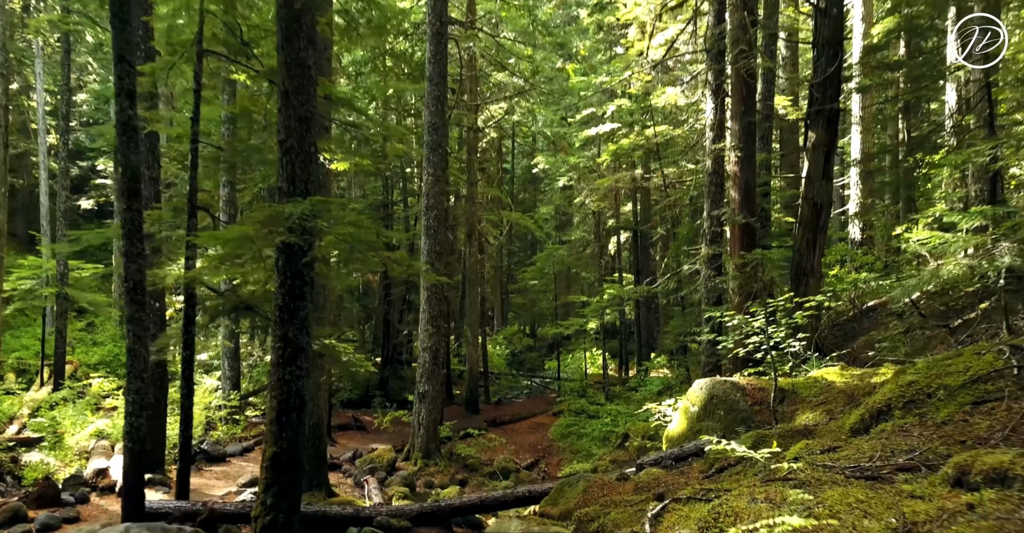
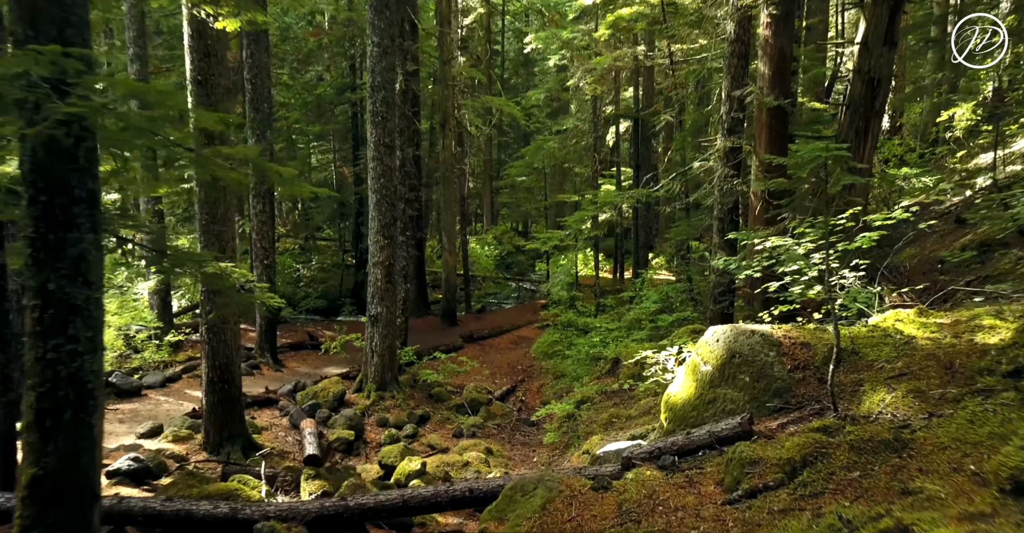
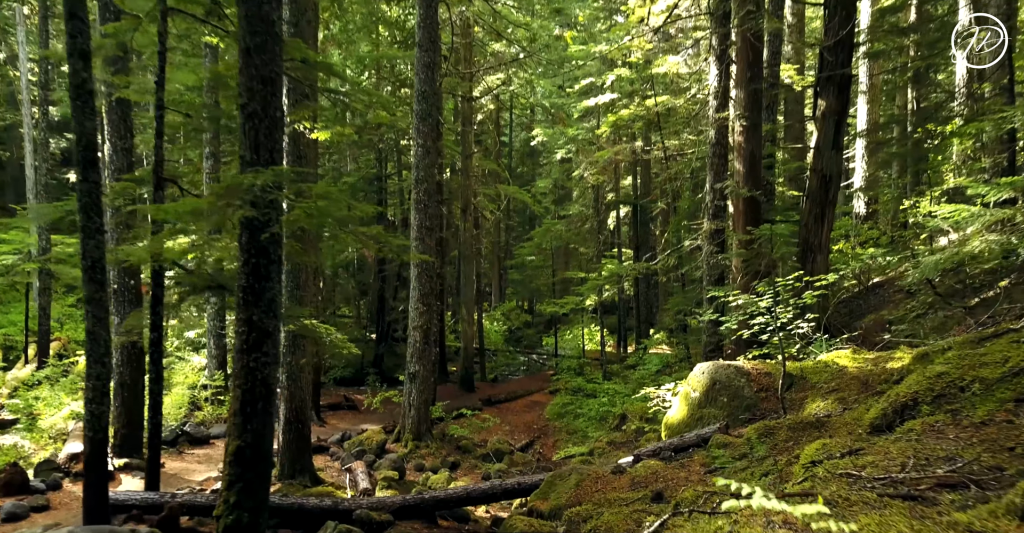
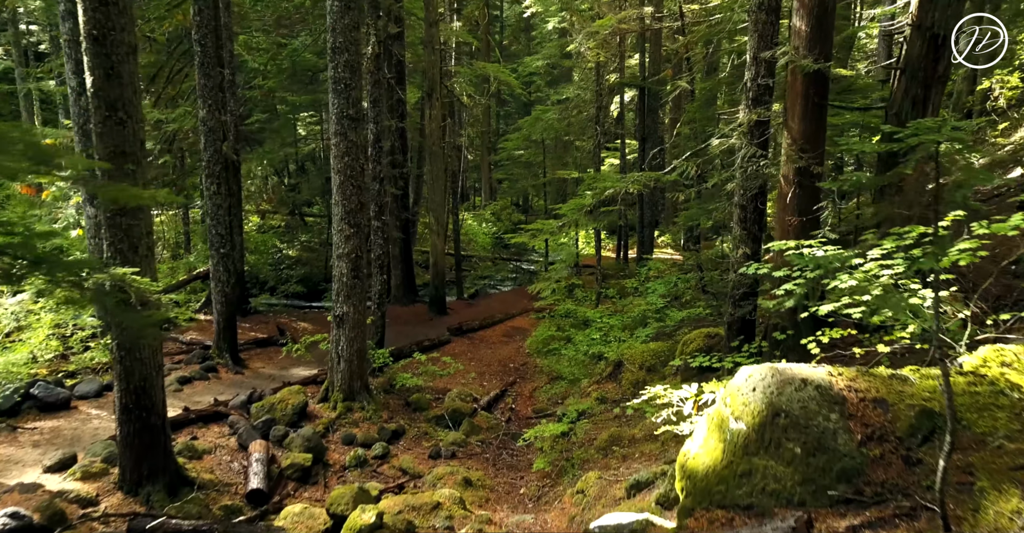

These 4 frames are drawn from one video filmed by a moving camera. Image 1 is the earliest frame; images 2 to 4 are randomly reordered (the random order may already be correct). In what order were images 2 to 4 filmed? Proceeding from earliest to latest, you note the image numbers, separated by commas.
3, 2, 4
